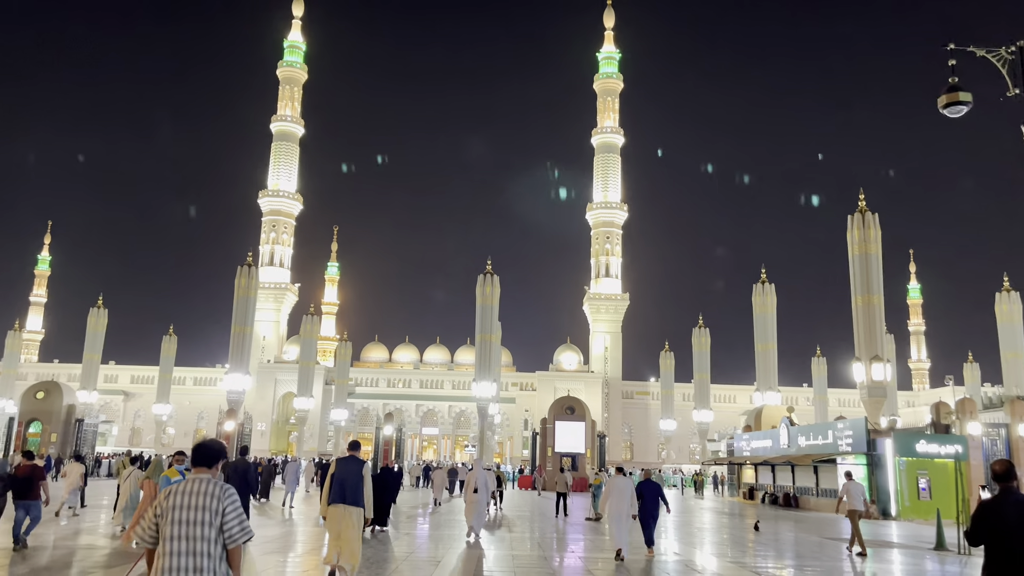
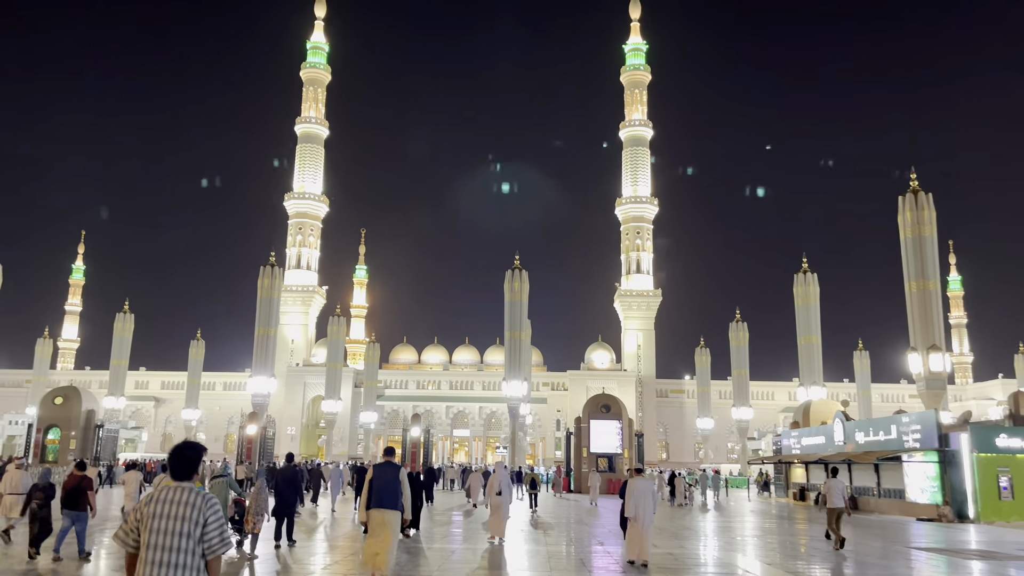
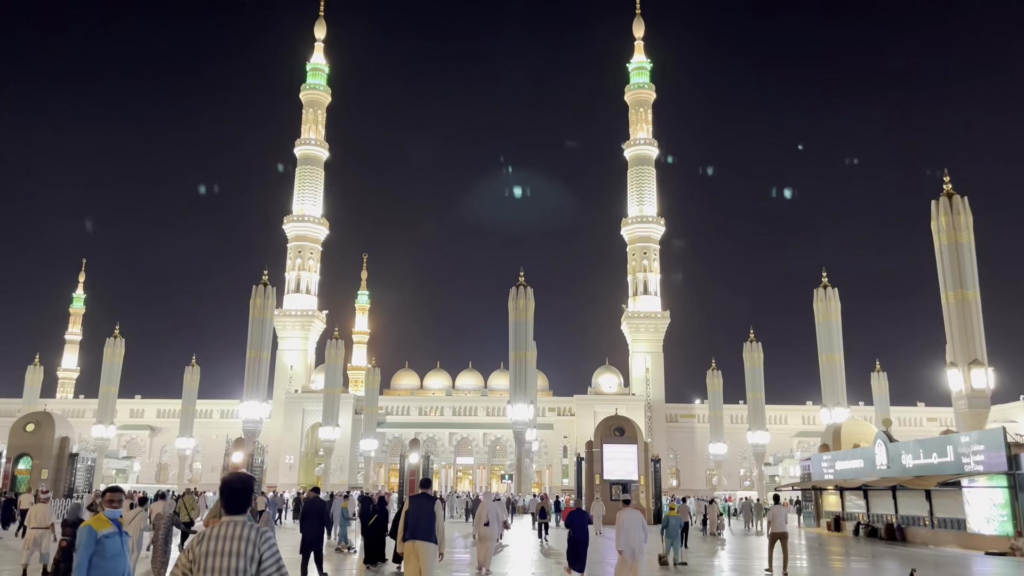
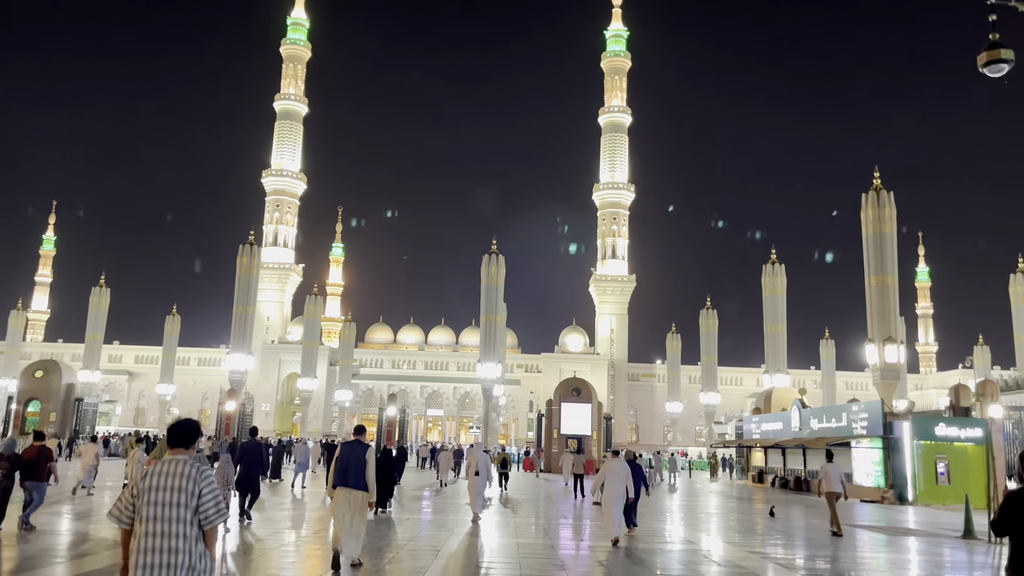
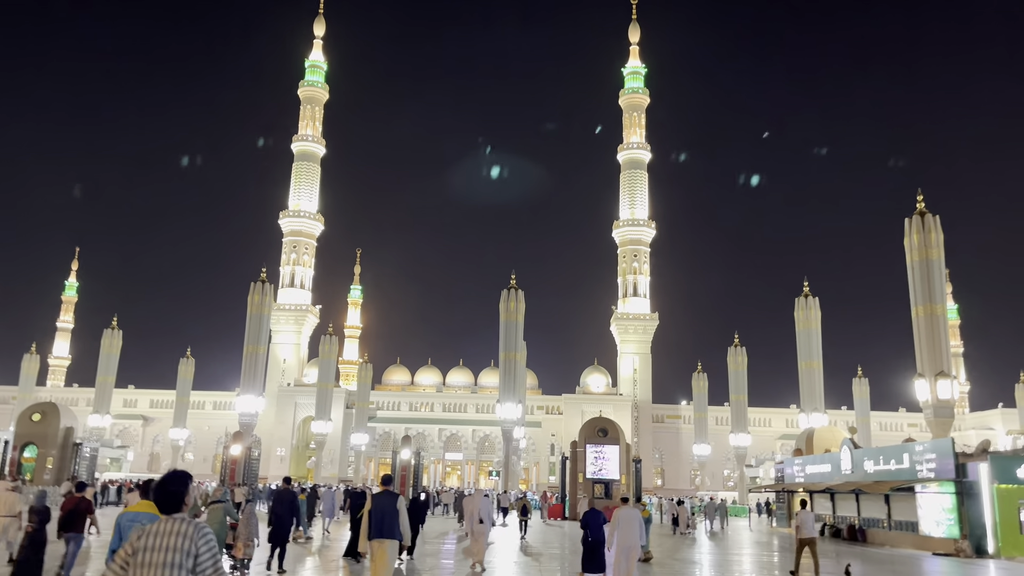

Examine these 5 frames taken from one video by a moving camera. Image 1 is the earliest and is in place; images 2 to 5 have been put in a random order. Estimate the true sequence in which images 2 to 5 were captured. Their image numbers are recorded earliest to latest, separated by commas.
4, 2, 5, 3
